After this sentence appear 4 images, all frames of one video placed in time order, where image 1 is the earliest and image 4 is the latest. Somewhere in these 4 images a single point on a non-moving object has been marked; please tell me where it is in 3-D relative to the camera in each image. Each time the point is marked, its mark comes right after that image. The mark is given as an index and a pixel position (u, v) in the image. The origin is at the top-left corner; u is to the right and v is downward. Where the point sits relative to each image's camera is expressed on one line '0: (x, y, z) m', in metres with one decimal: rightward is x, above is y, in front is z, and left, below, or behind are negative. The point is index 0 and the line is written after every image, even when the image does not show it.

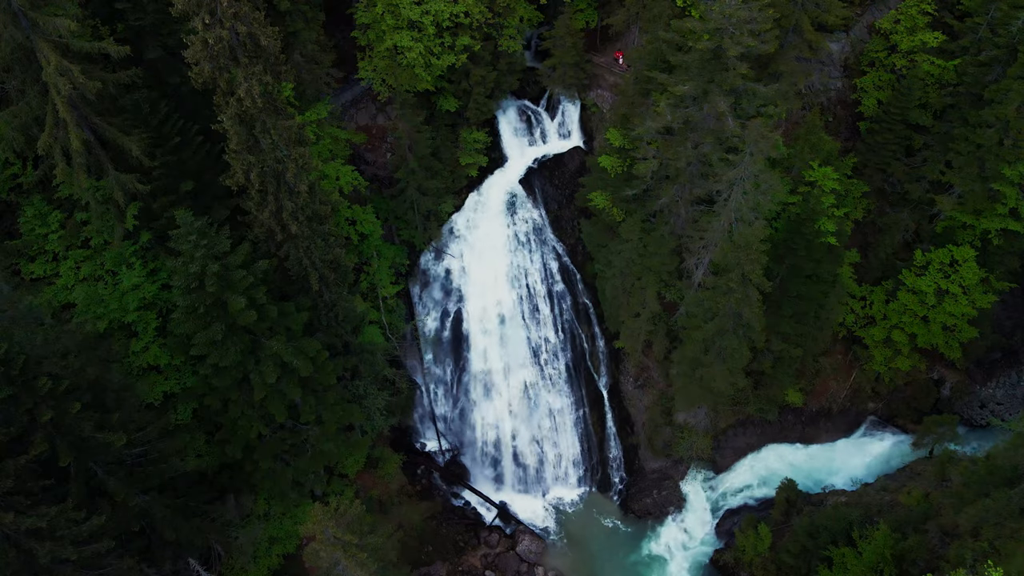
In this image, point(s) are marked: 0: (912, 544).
0: (+12.4, -7.9, +17.4) m
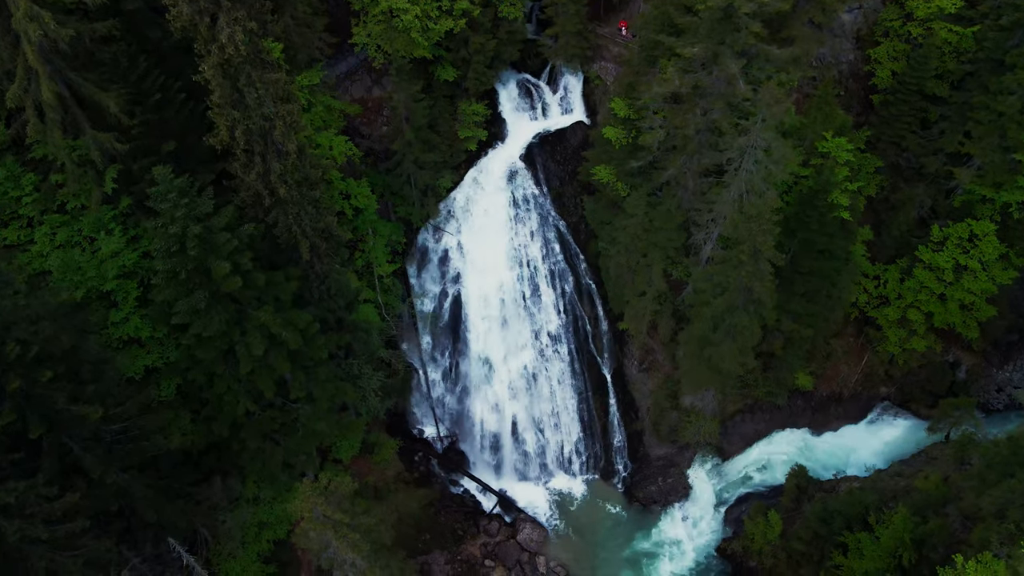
0: (+12.4, -7.1, +16.5) m
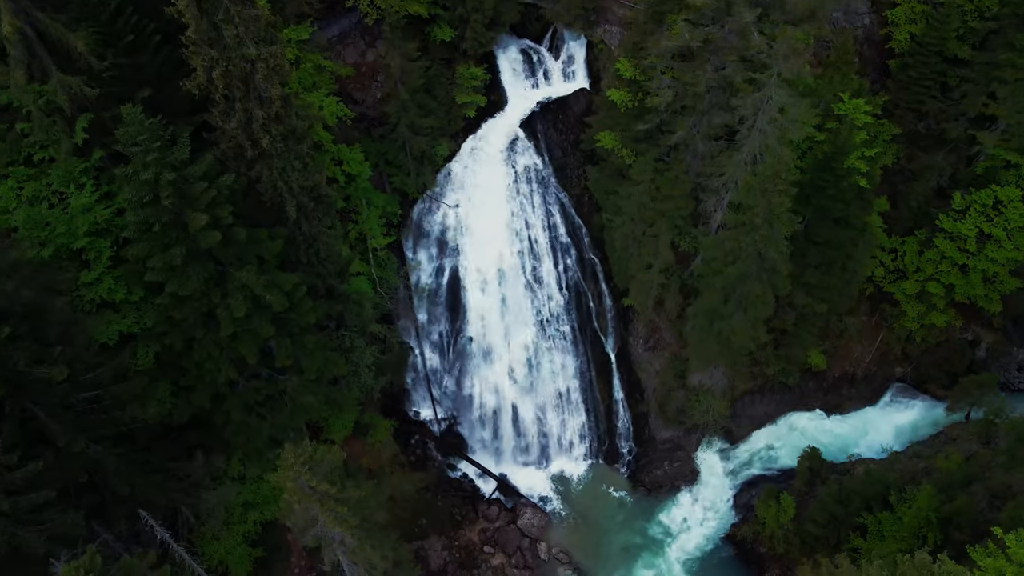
0: (+12.4, -6.1, +15.6) m
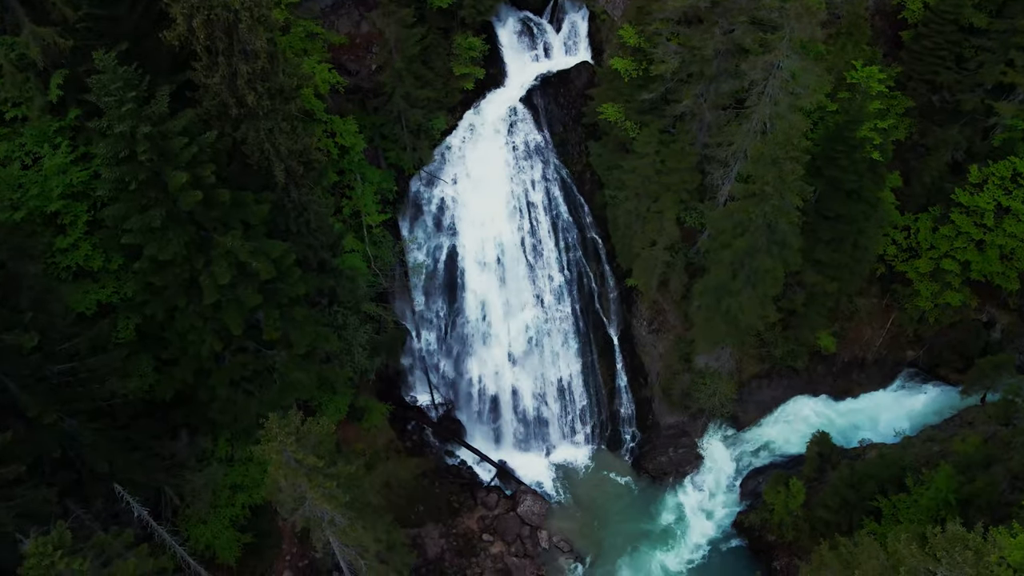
0: (+12.4, -5.3, +14.8) m
